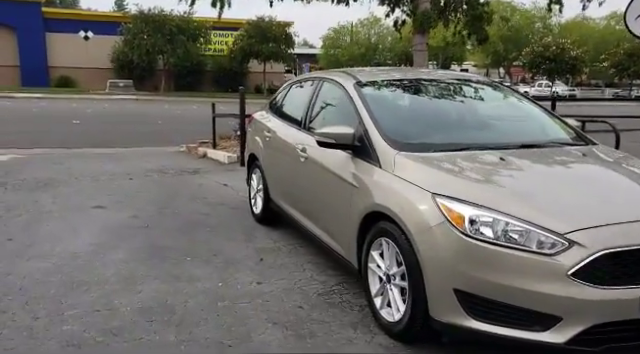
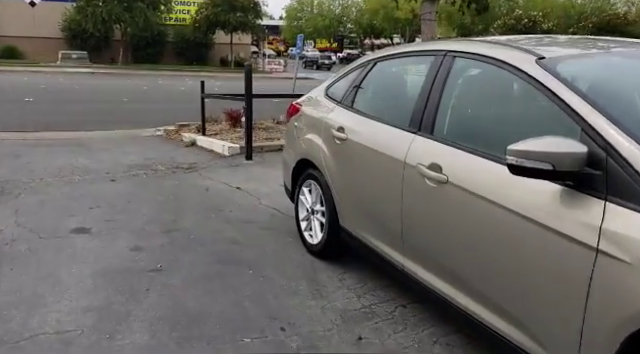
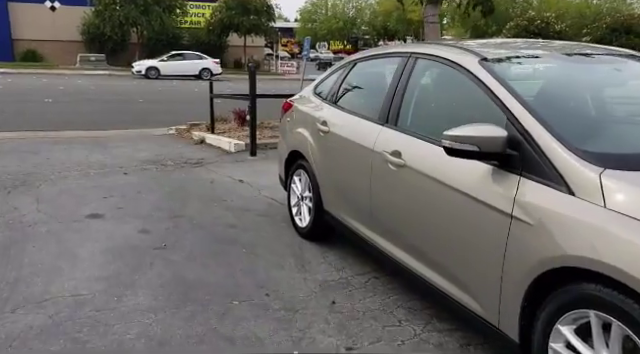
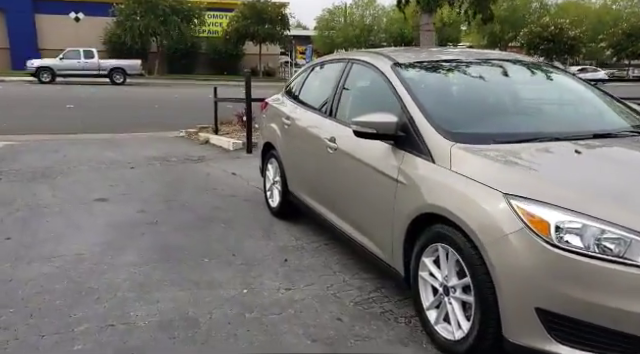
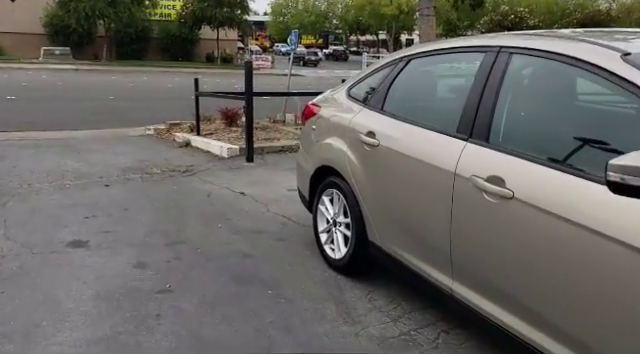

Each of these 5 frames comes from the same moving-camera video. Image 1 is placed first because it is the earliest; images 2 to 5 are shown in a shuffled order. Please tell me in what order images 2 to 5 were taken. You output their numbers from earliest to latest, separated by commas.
4, 3, 2, 5
